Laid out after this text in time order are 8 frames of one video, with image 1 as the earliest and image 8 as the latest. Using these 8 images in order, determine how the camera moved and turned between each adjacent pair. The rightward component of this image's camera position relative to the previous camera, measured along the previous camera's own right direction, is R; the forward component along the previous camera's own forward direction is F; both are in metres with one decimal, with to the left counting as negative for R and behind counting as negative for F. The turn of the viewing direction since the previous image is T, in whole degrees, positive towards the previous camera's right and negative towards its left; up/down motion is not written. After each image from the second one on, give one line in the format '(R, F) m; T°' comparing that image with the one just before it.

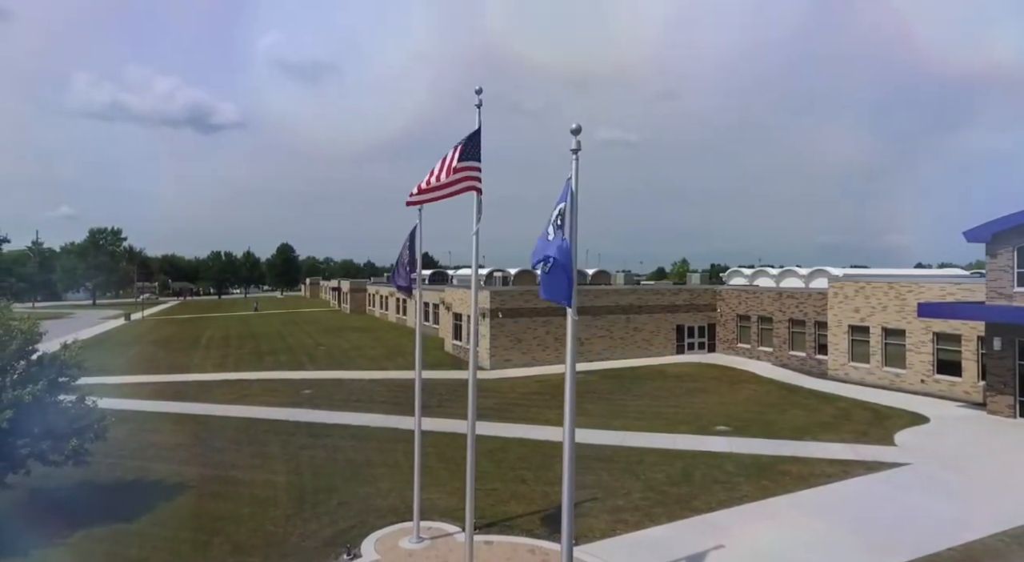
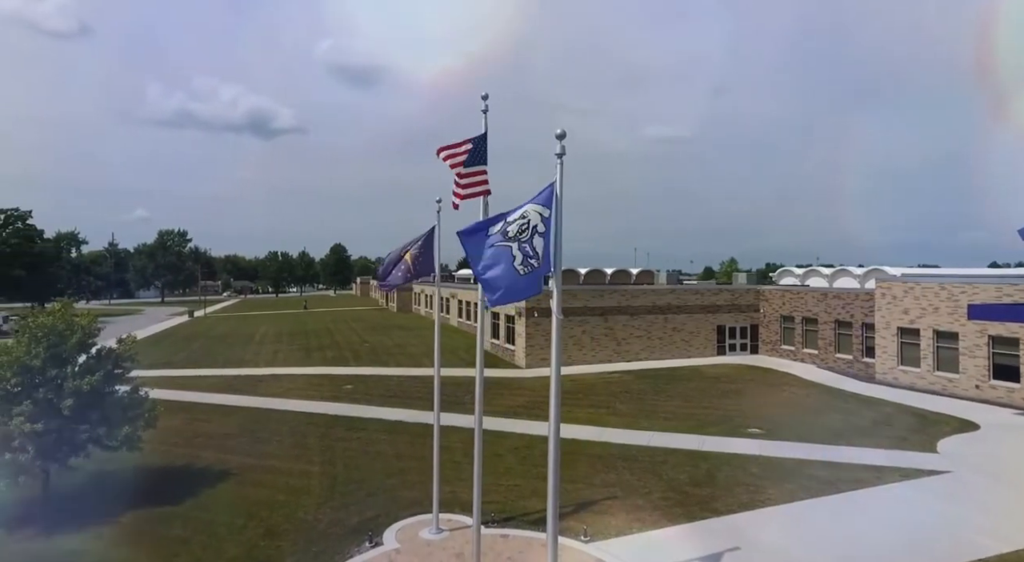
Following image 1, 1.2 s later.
(+0.8, -0.3) m; -5°
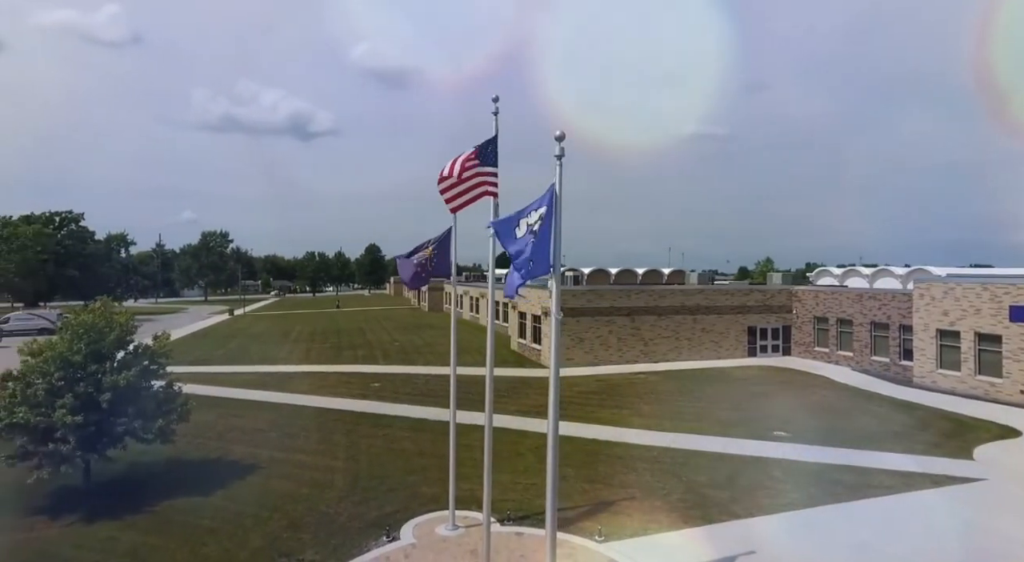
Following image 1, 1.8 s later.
(+0.5, -0.1) m; -4°
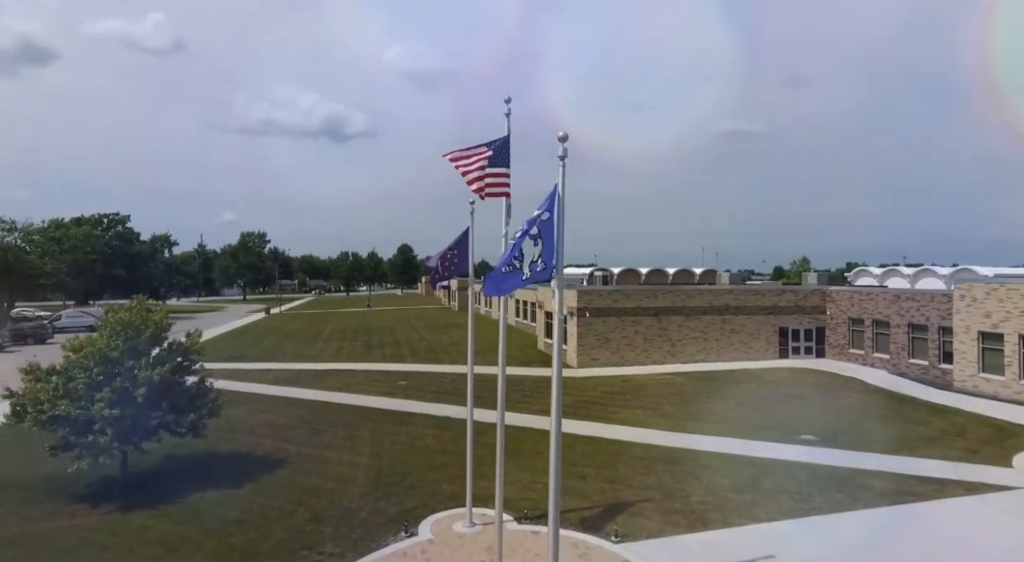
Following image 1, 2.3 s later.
(+0.4, -0.1) m; -3°
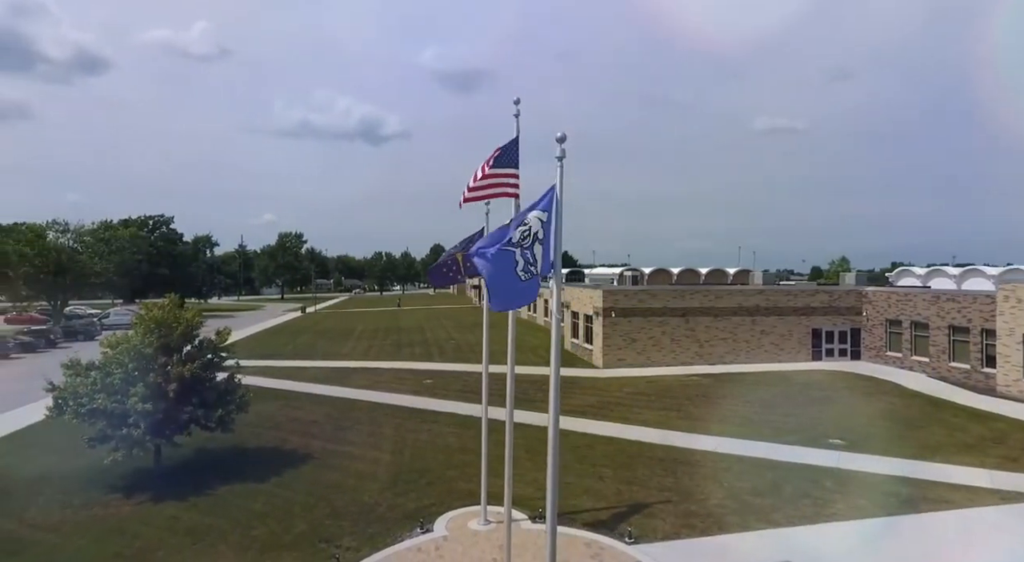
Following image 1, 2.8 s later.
(+0.5, -0.1) m; -4°
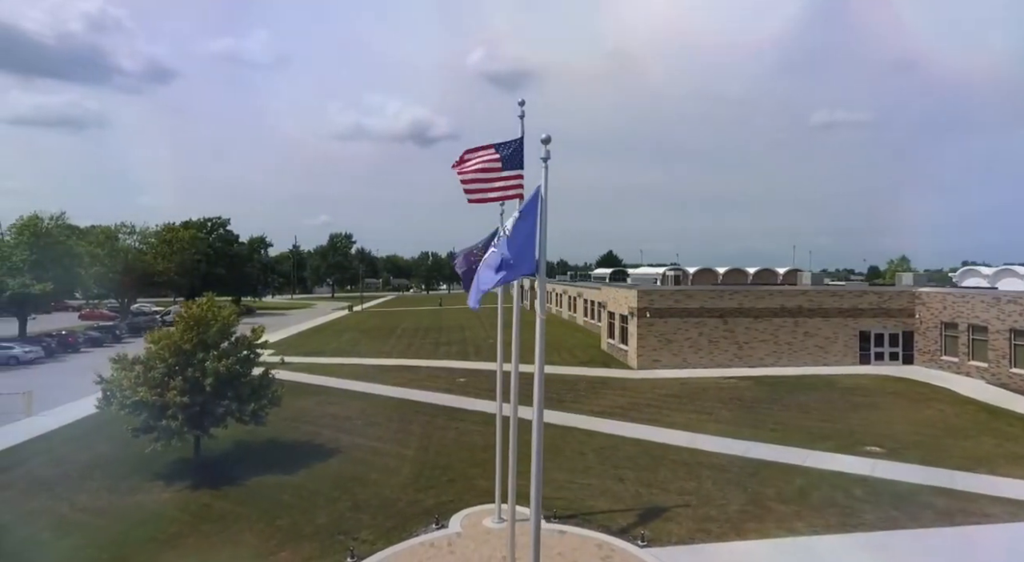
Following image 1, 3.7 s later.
(+0.9, 0.0) m; -5°
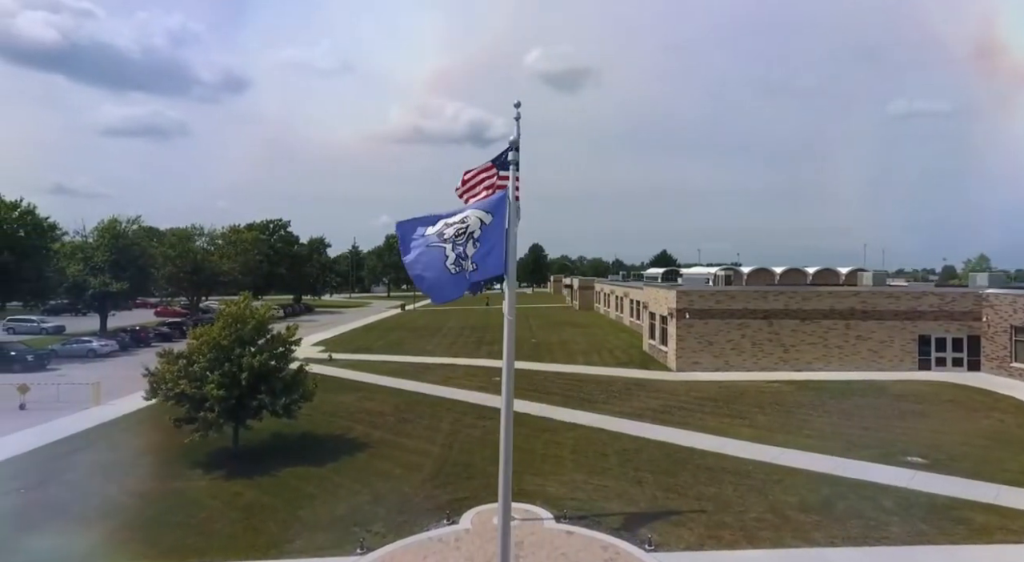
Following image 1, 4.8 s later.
(+1.2, 0.0) m; -6°
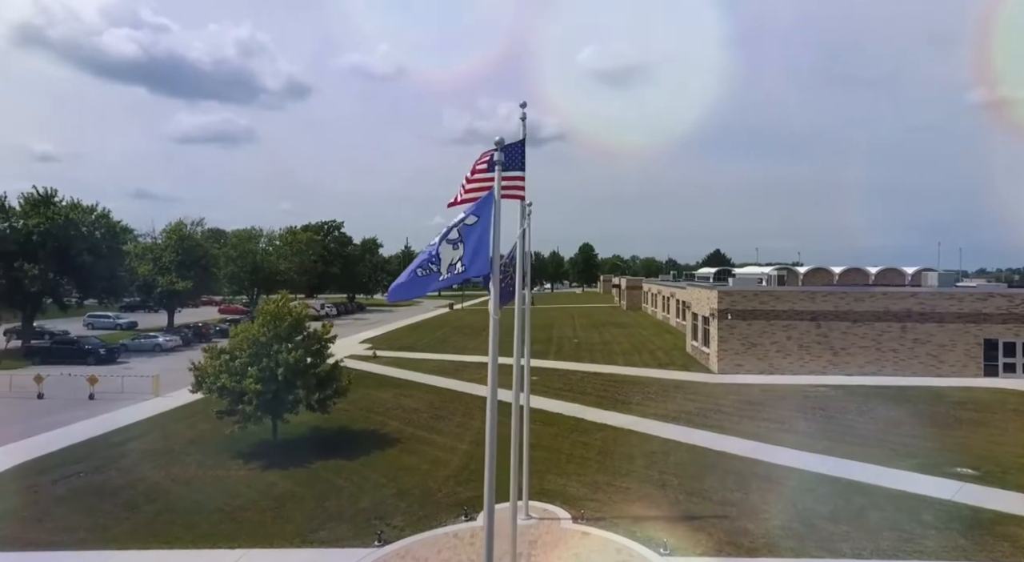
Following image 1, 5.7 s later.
(+0.9, +0.1) m; -6°
